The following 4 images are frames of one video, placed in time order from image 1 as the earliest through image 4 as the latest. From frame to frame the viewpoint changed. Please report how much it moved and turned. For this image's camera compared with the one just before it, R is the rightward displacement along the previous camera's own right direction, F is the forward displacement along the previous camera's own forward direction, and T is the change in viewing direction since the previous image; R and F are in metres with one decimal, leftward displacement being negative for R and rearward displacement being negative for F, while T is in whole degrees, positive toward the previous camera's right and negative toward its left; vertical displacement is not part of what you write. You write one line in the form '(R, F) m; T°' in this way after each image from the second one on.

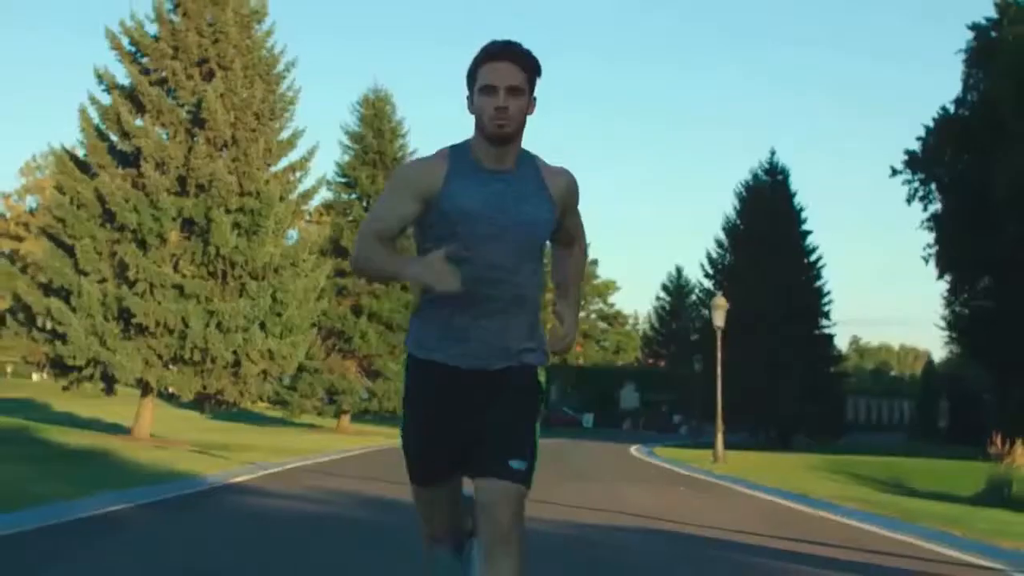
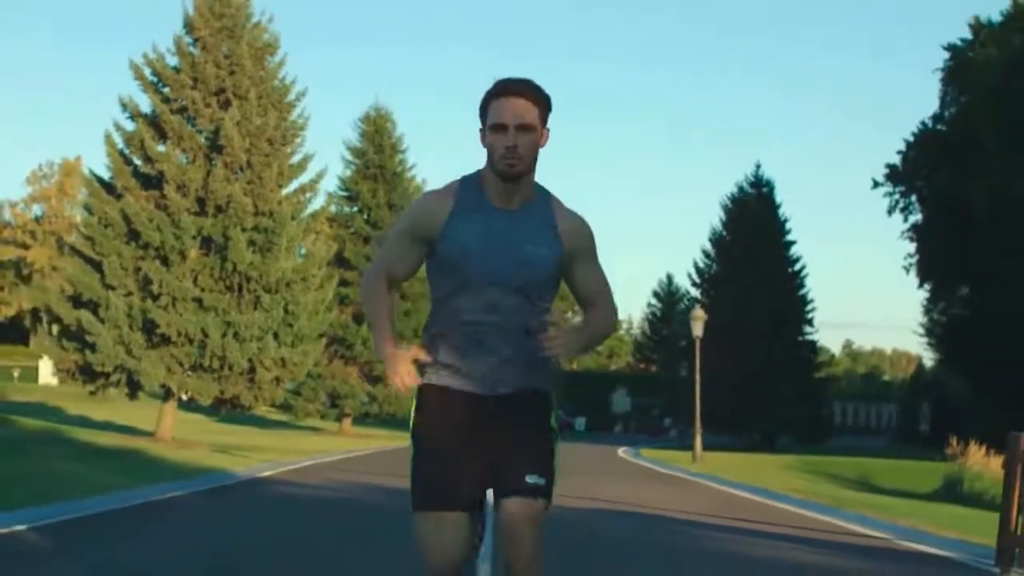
(0.0, -1.6) m; 0°
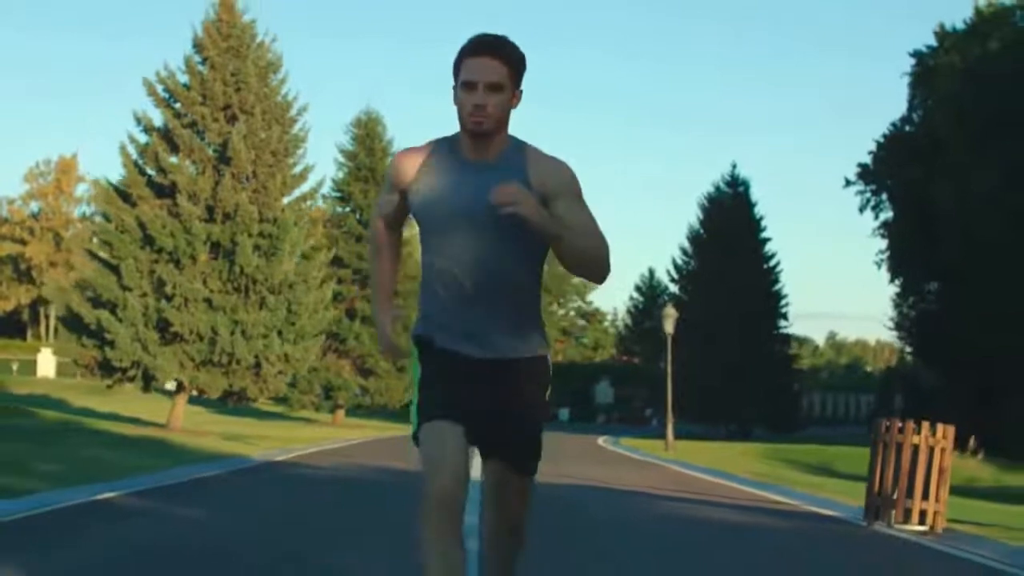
(0.0, -1.7) m; +1°
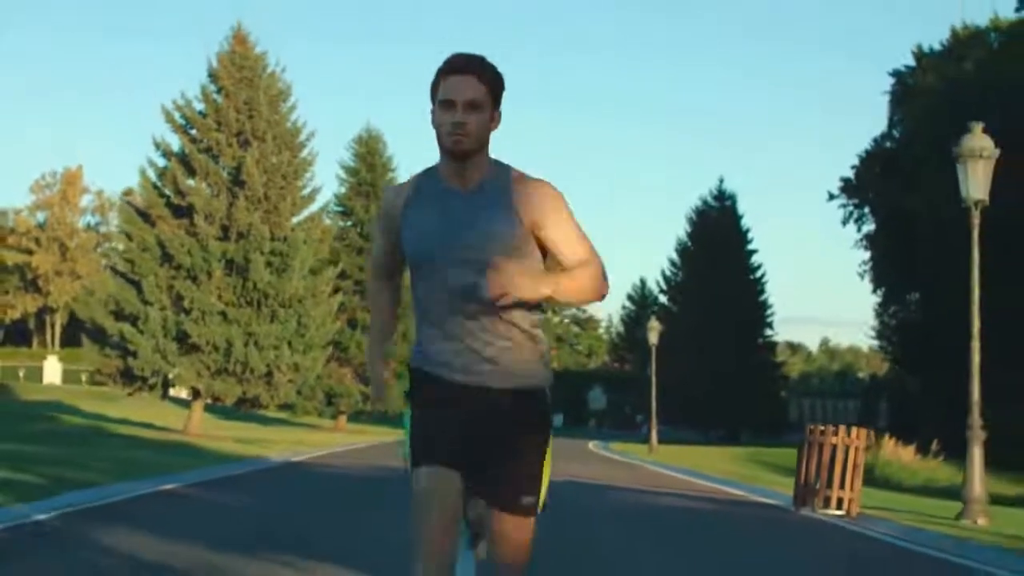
(0.0, -1.6) m; 0°
